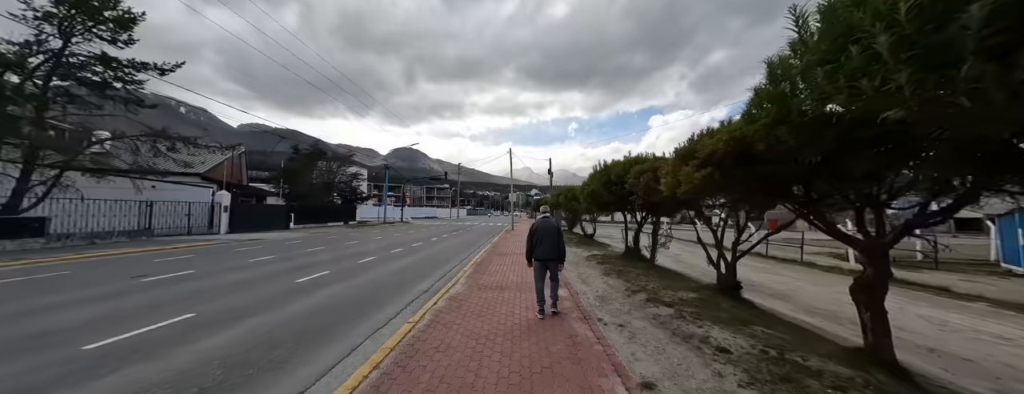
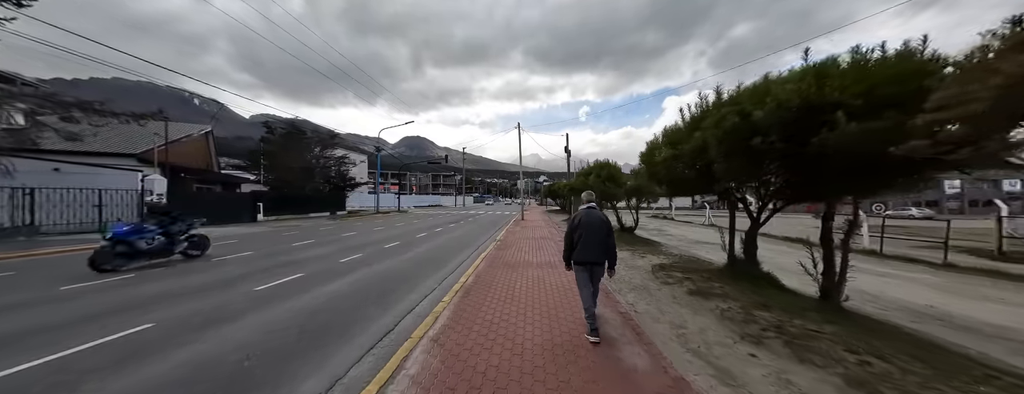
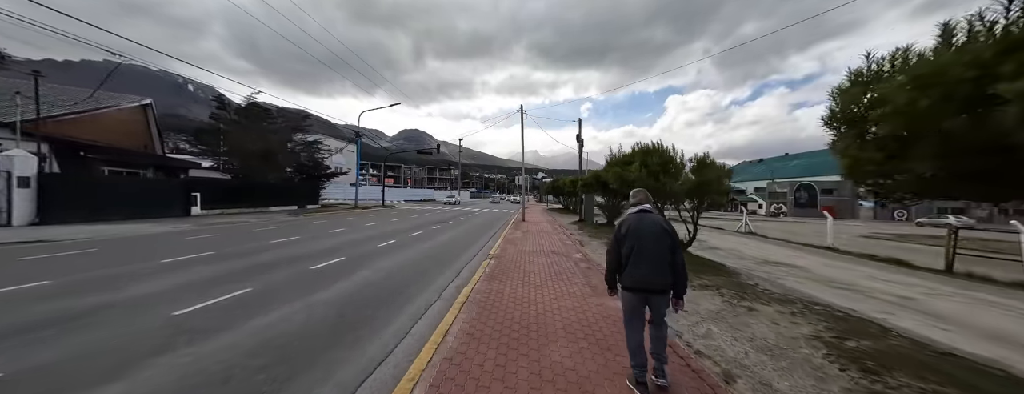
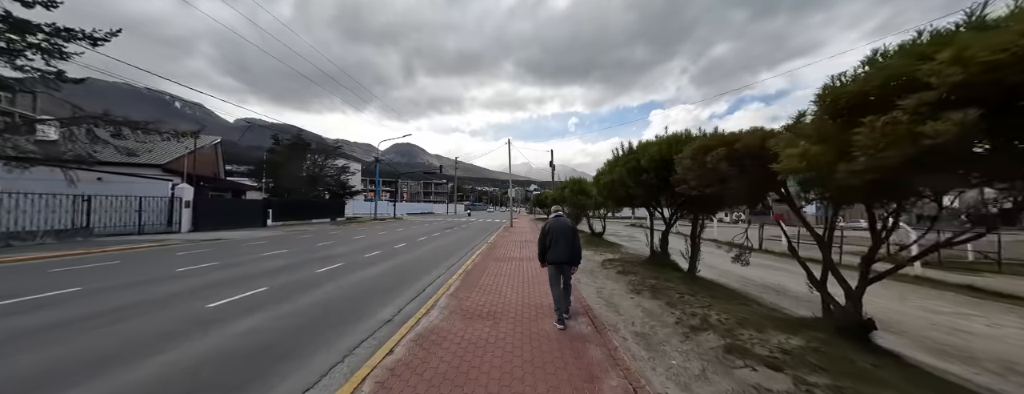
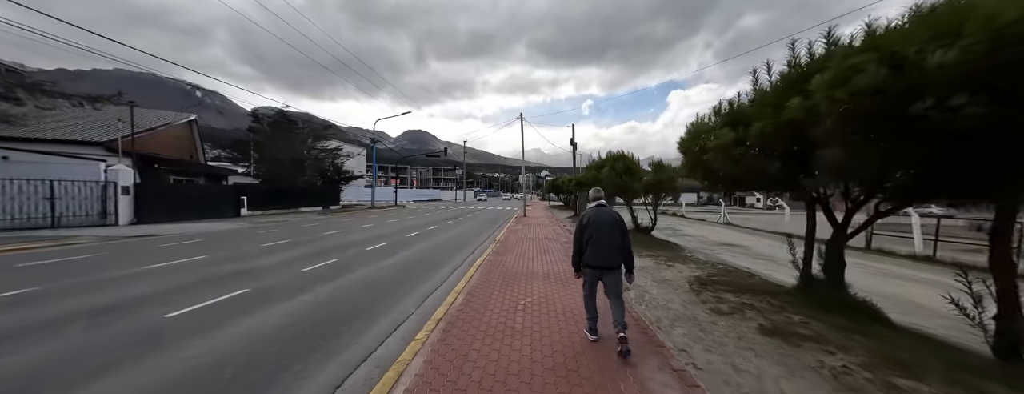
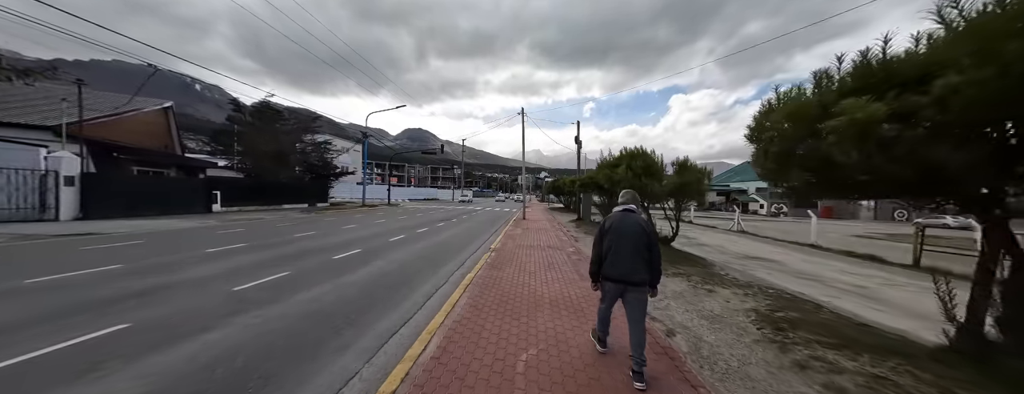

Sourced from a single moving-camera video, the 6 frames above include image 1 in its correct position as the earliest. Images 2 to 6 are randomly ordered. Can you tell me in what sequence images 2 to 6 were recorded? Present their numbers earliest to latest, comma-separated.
4, 2, 5, 6, 3
